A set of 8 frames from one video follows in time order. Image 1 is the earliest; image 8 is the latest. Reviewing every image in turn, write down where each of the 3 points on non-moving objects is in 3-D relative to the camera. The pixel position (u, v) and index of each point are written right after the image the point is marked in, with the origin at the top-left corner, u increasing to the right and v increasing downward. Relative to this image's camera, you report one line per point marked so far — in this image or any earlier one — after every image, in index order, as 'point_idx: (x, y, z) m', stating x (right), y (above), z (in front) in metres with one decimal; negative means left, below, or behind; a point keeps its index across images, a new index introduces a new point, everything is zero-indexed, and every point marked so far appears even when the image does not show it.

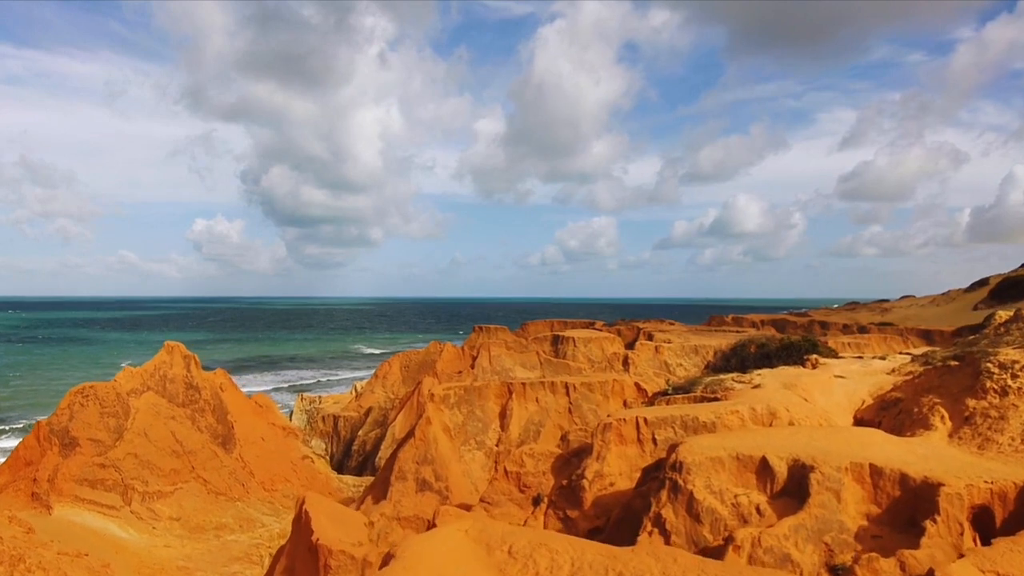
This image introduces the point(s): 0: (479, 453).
0: (-0.7, -3.7, +14.3) m
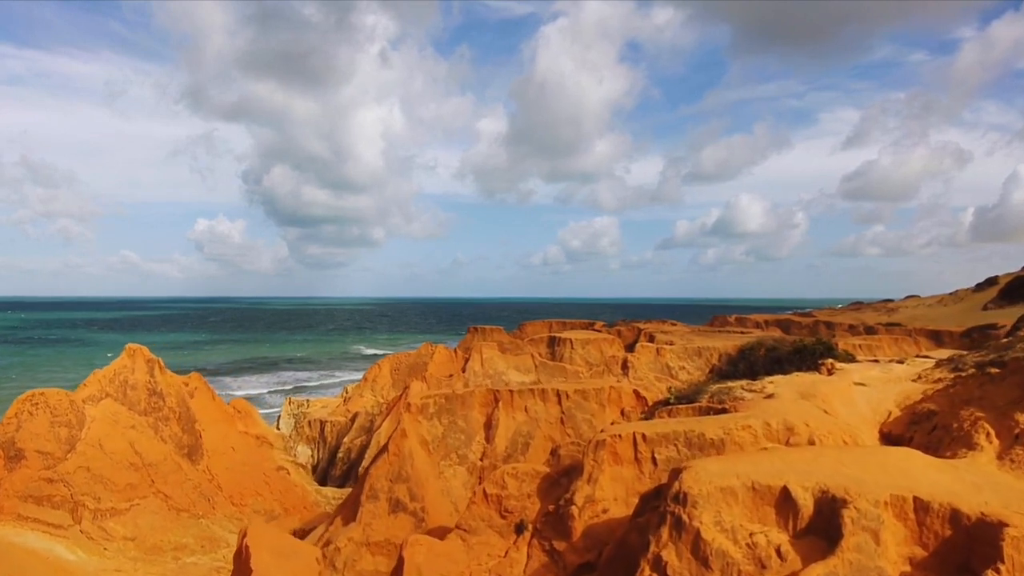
0: (-1.0, -3.6, +12.9) m
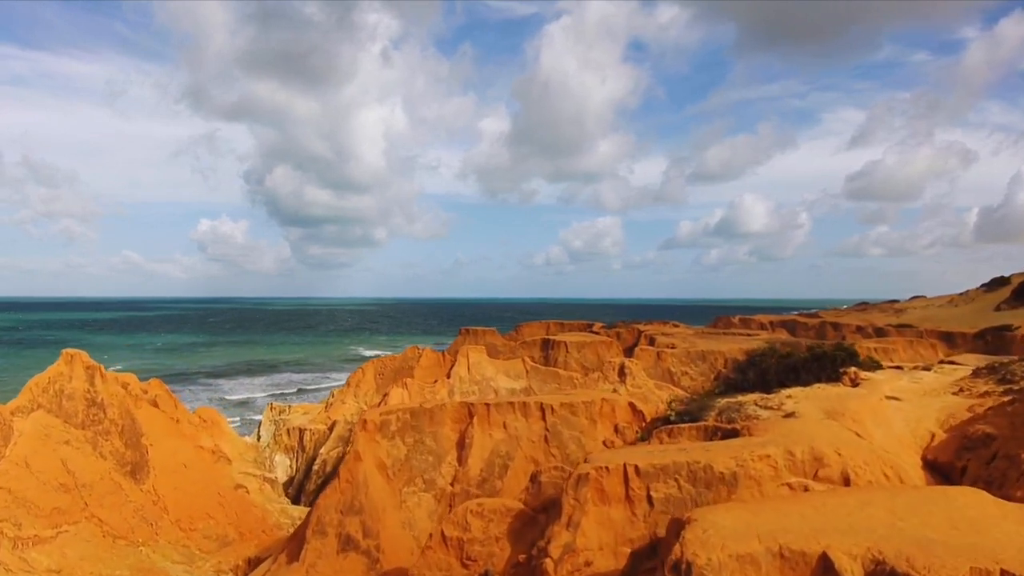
0: (-1.5, -3.6, +11.1) m
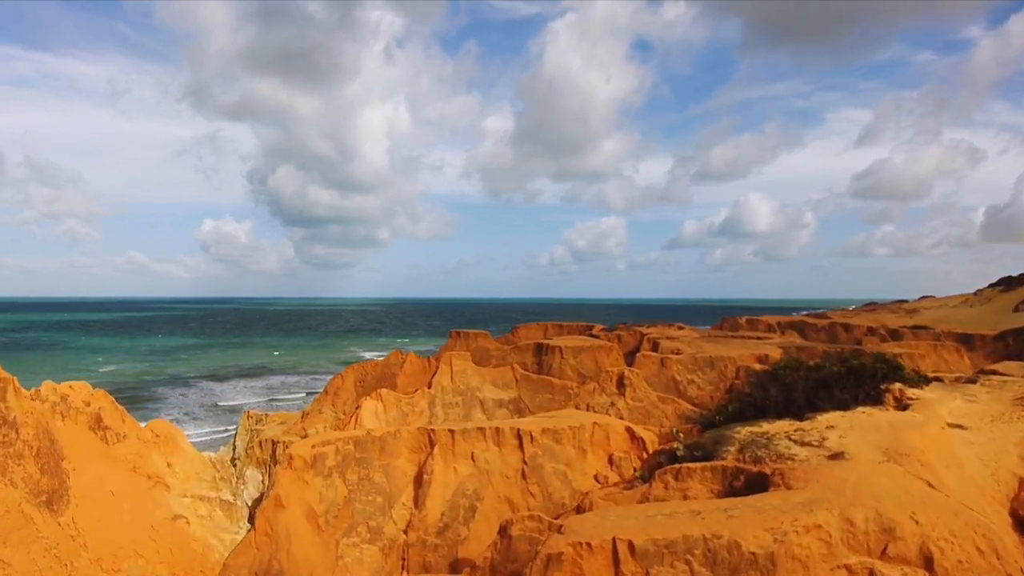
0: (-1.9, -3.6, +8.9) m
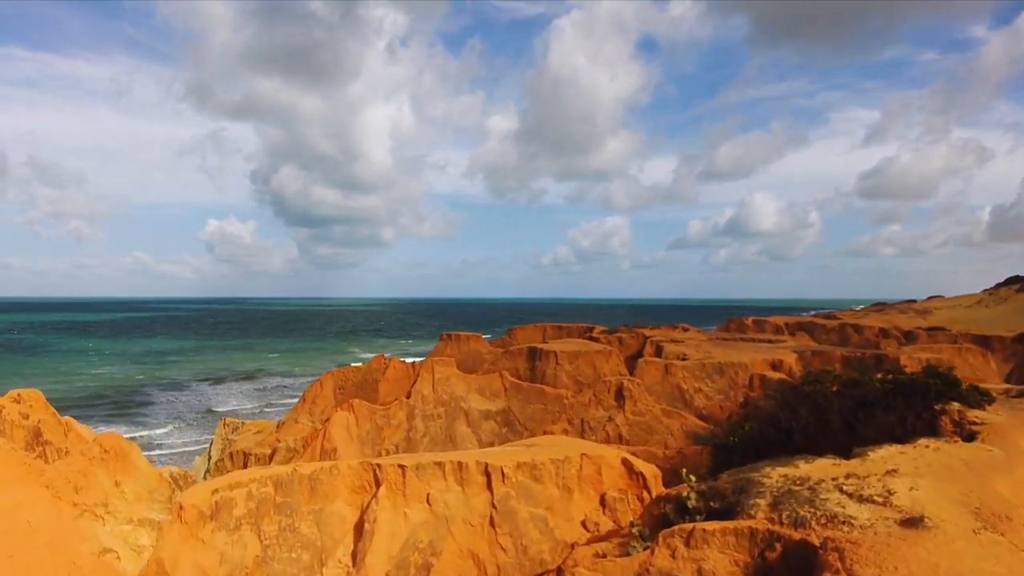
0: (-2.3, -3.6, +6.9) m
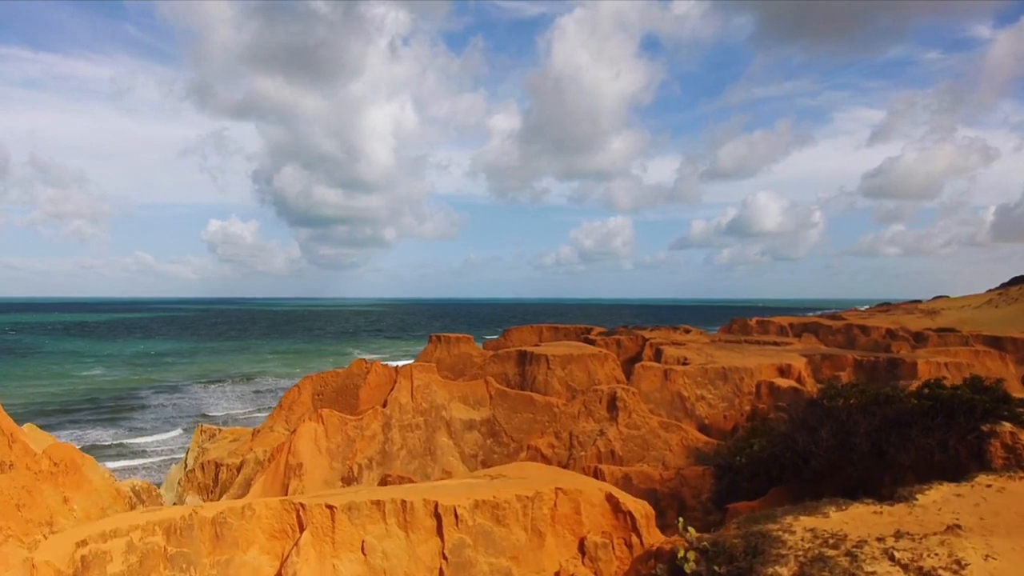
0: (-2.8, -3.5, +5.4) m
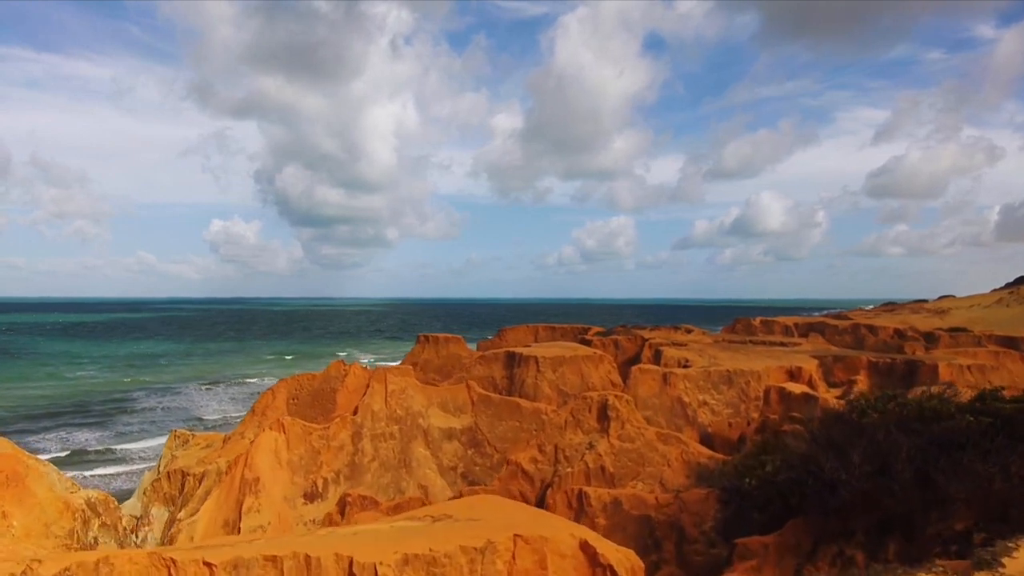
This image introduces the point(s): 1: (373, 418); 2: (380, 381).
0: (-3.2, -3.4, +3.9) m
1: (-3.3, -3.1, +15.4) m
2: (-3.2, -2.3, +16.2) m
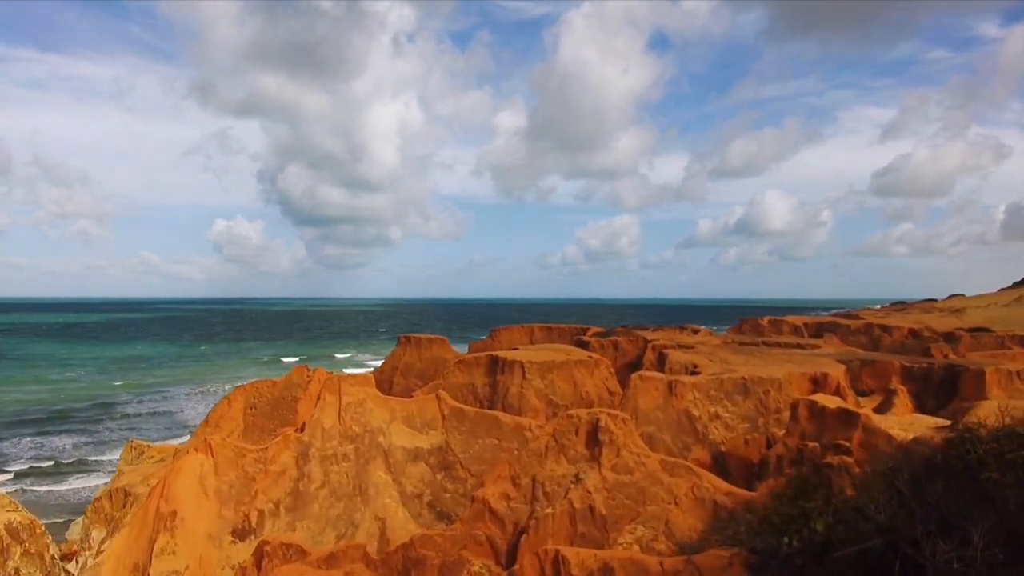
0: (-3.7, -3.3, +1.5) m
1: (-3.8, -3.0, +13.0) m
2: (-3.7, -2.2, +13.8) m
